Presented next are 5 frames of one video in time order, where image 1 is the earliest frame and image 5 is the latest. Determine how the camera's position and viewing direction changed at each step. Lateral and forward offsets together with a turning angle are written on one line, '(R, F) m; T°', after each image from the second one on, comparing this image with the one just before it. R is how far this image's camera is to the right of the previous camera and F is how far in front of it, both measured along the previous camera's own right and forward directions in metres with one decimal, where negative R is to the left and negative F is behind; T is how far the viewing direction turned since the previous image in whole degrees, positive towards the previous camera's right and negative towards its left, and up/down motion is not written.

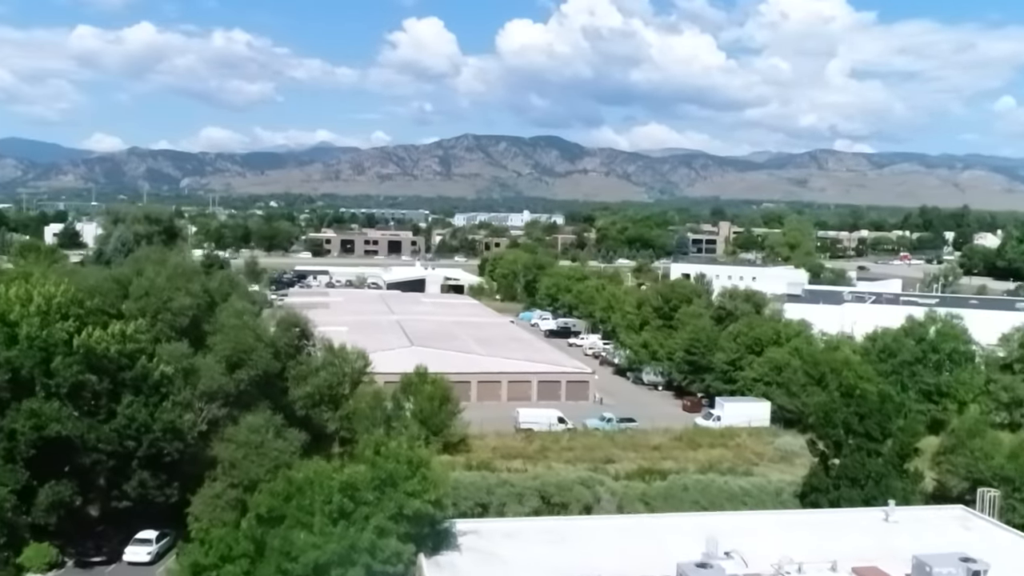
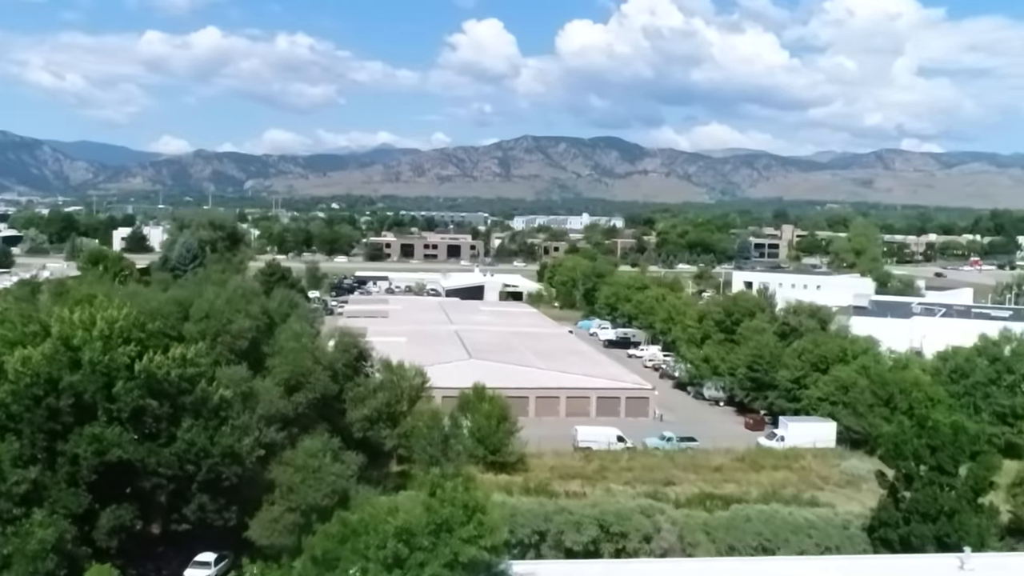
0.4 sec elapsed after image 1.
(0.0, +0.1) m; -3°
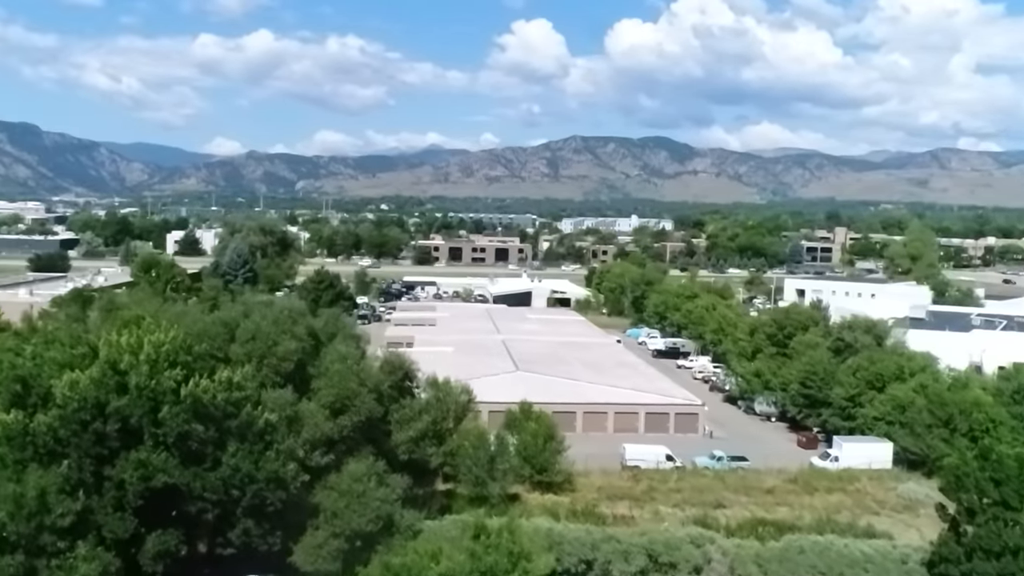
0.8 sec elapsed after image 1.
(0.0, +0.1) m; -3°
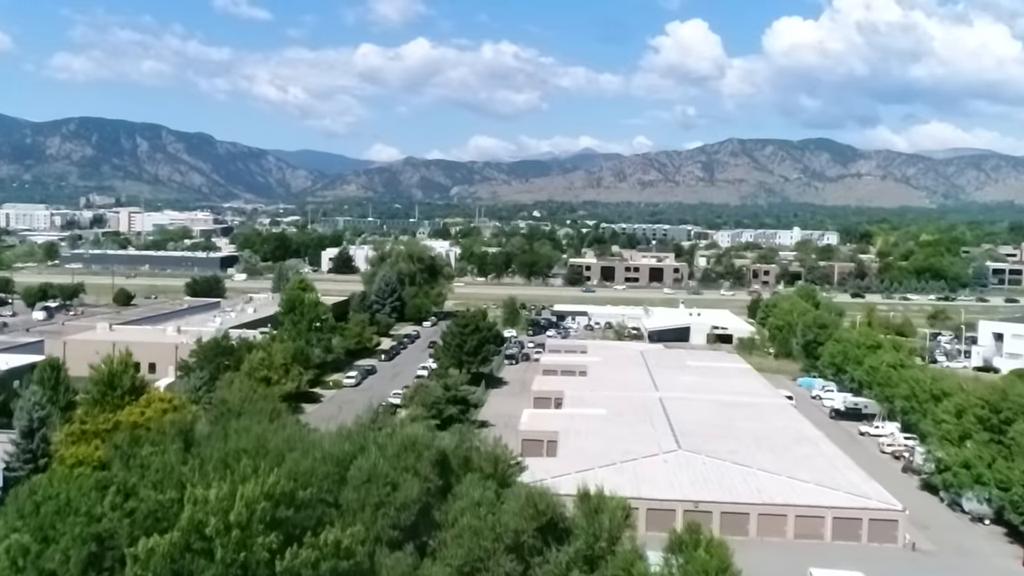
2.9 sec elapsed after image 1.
(-0.1, +1.1) m; -9°
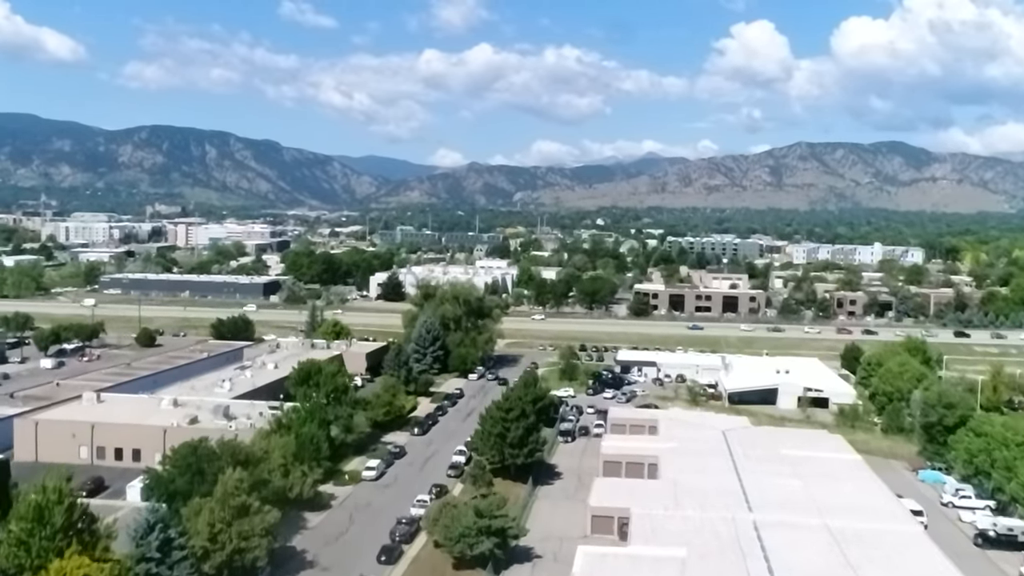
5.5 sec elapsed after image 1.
(+0.1, +2.8) m; -4°
